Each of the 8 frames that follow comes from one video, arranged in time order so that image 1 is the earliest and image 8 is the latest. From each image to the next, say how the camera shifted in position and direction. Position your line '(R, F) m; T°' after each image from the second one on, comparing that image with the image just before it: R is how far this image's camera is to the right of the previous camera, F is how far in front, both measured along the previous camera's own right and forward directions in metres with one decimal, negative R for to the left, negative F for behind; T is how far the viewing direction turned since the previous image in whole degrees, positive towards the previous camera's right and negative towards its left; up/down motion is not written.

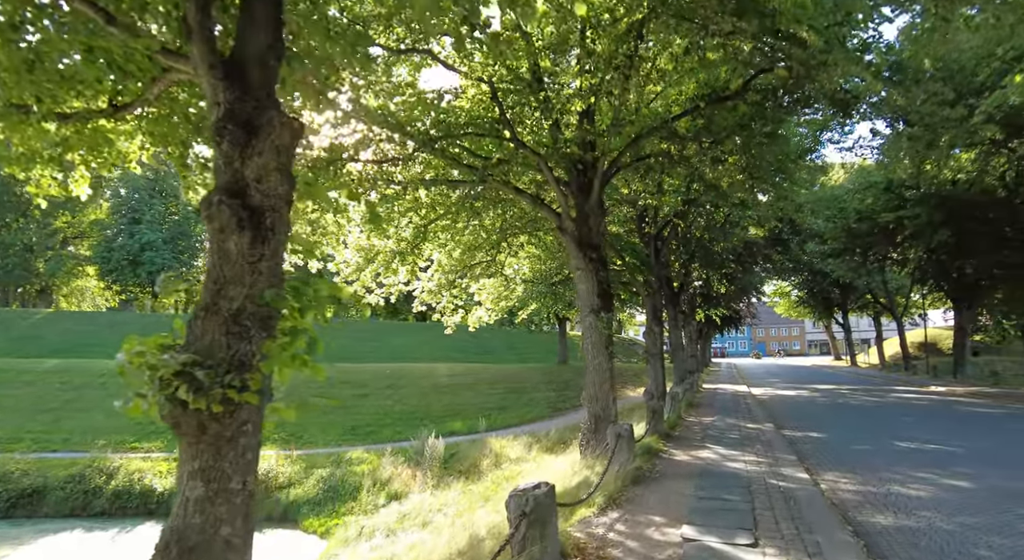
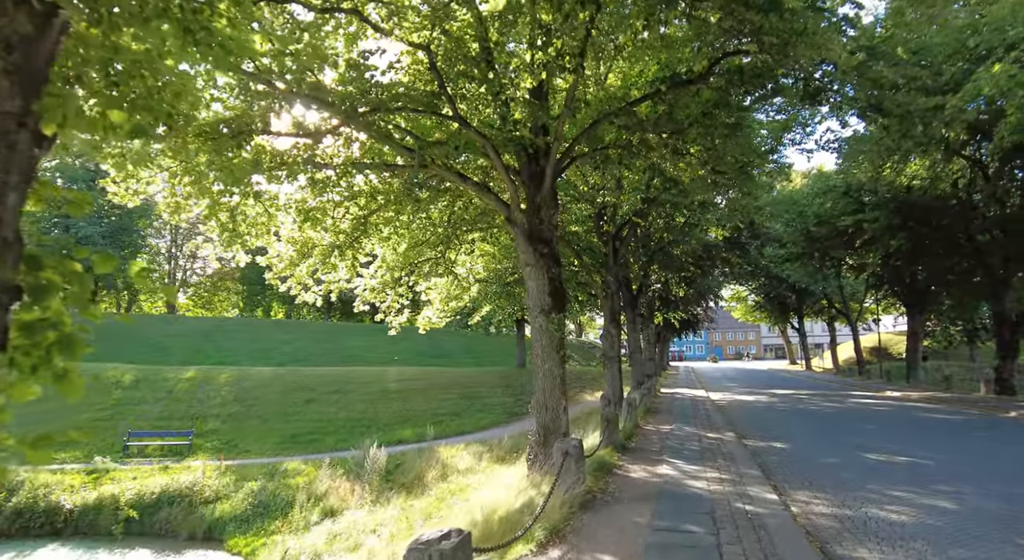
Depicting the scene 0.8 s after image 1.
(+0.4, +1.0) m; +4°
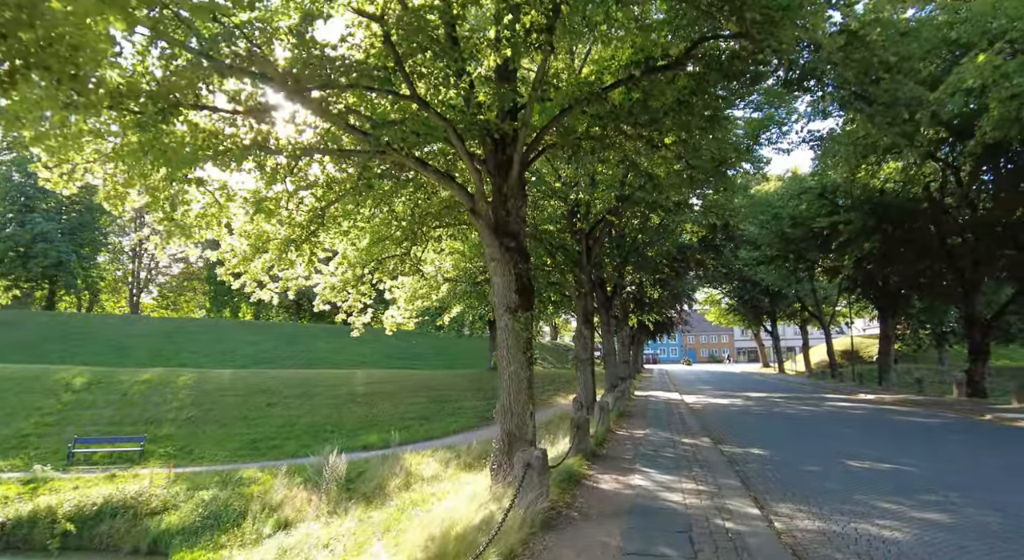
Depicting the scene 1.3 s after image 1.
(+0.2, +0.7) m; +2°
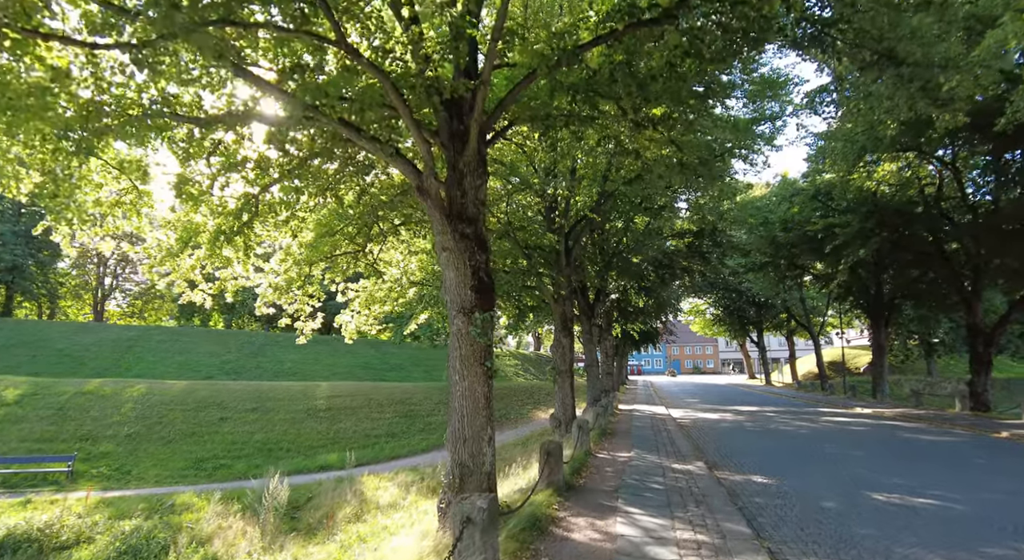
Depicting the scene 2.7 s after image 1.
(+0.4, +1.6) m; +2°
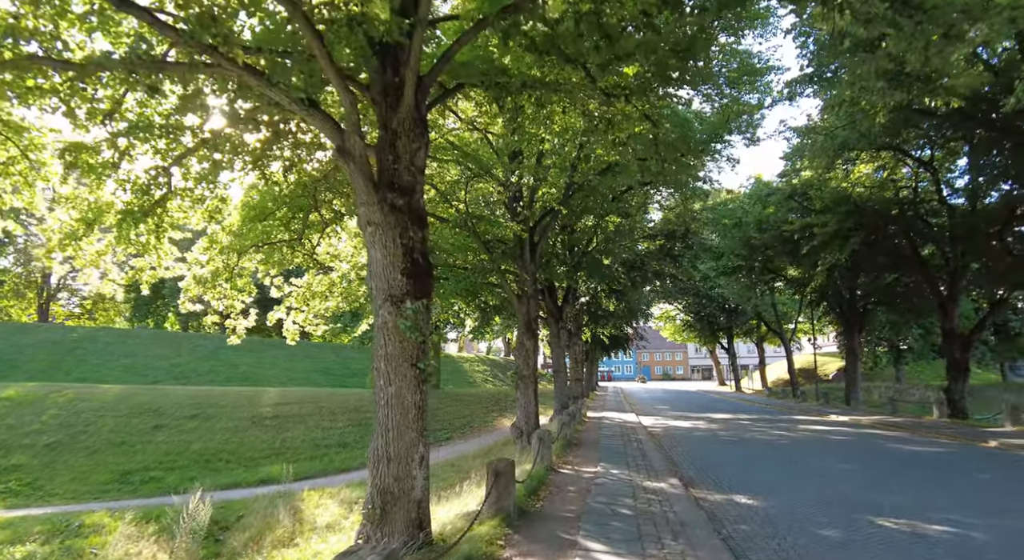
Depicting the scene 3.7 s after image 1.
(+0.3, +1.3) m; +3°
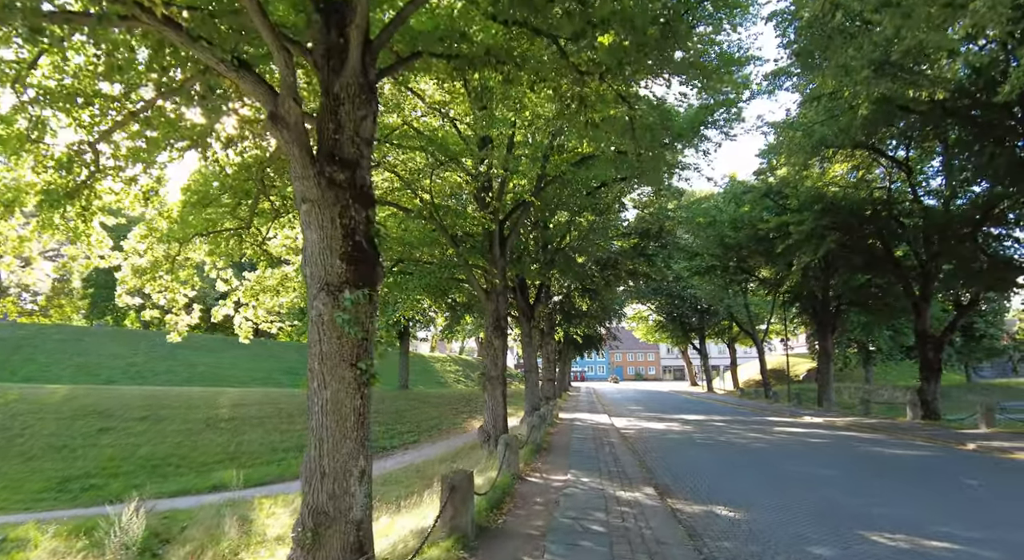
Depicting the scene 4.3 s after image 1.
(+0.2, +0.7) m; +3°
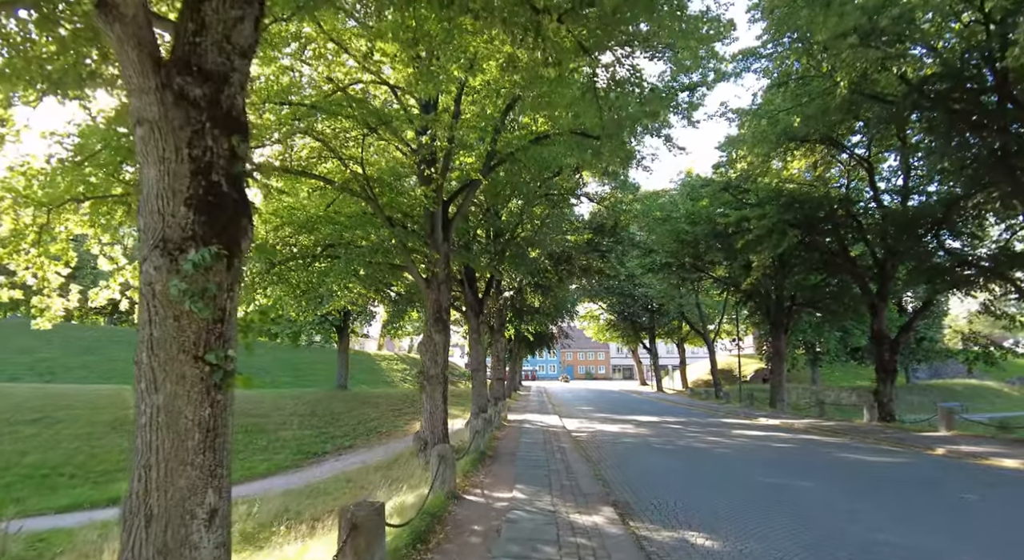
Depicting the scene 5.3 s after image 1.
(+0.2, +1.4) m; +5°
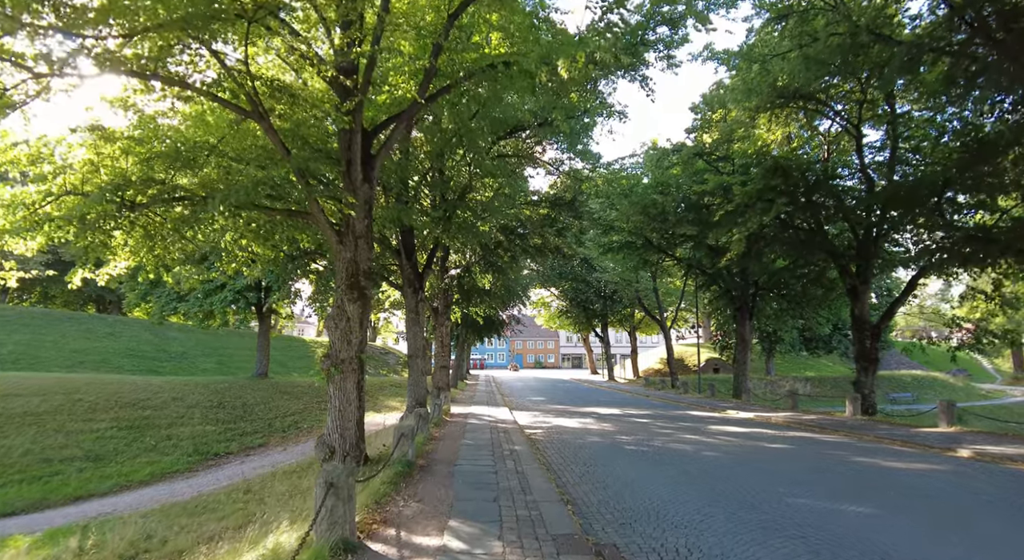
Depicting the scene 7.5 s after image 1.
(+0.1, +2.5) m; +5°
